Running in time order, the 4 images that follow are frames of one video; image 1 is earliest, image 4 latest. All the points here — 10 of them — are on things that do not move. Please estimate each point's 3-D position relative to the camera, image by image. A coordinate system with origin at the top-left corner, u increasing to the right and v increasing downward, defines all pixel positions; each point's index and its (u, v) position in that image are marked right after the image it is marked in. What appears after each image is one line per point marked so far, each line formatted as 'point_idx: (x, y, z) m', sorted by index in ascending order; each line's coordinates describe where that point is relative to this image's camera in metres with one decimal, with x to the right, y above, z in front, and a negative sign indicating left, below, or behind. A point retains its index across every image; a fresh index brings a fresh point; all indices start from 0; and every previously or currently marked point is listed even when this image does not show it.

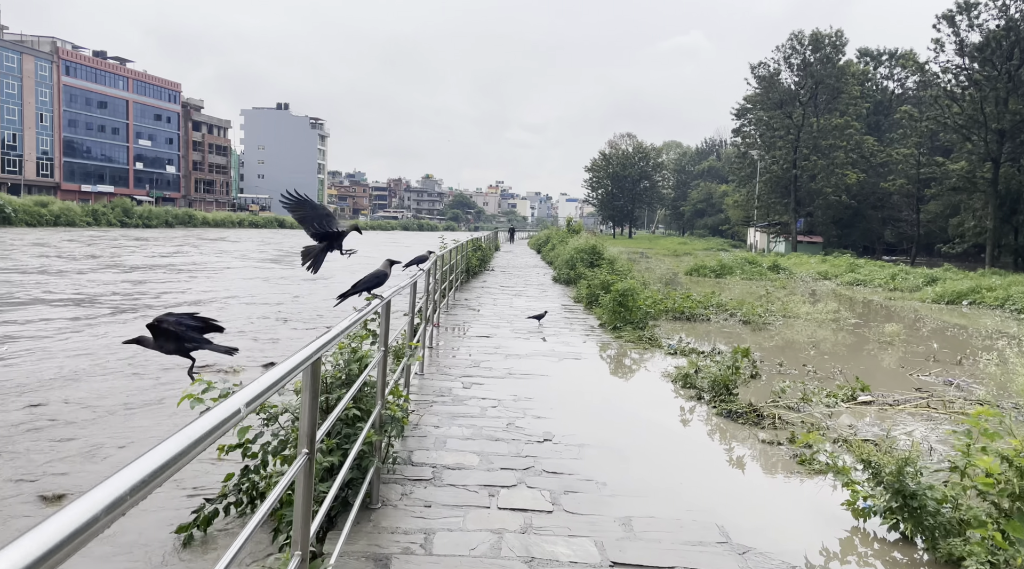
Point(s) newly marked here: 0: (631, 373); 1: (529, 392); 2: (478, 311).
0: (+1.1, -0.8, +7.8) m
1: (+0.1, -0.8, +6.2) m
2: (-0.5, -0.4, +11.9) m
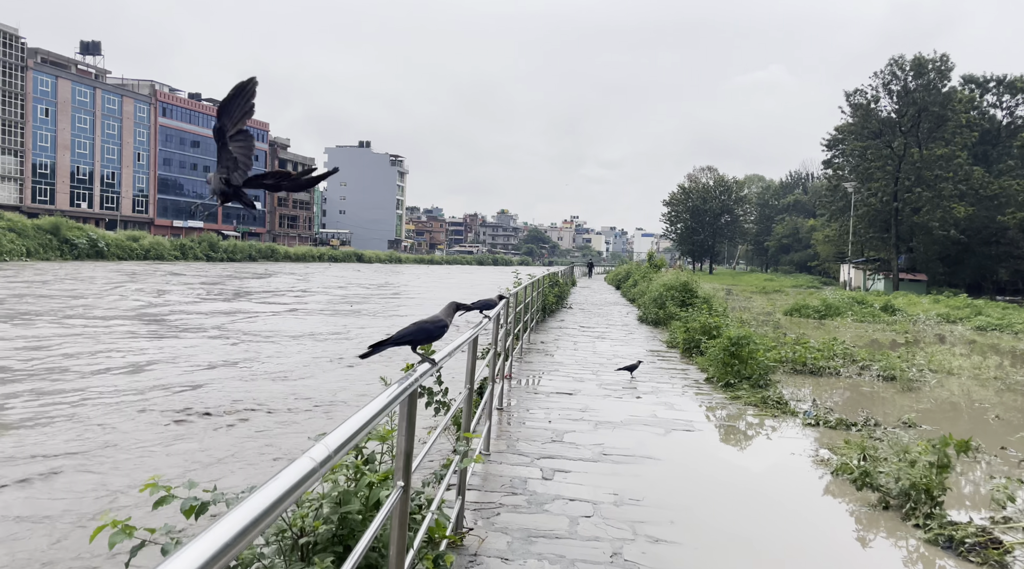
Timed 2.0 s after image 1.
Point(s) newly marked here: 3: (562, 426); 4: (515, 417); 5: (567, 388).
0: (+1.8, -1.2, +5.9) m
1: (+0.7, -1.1, +4.5) m
2: (+0.6, -0.9, +10.1) m
3: (+0.4, -1.1, +6.0) m
4: (0.0, -1.1, +6.3) m
5: (+0.6, -1.0, +7.9) m
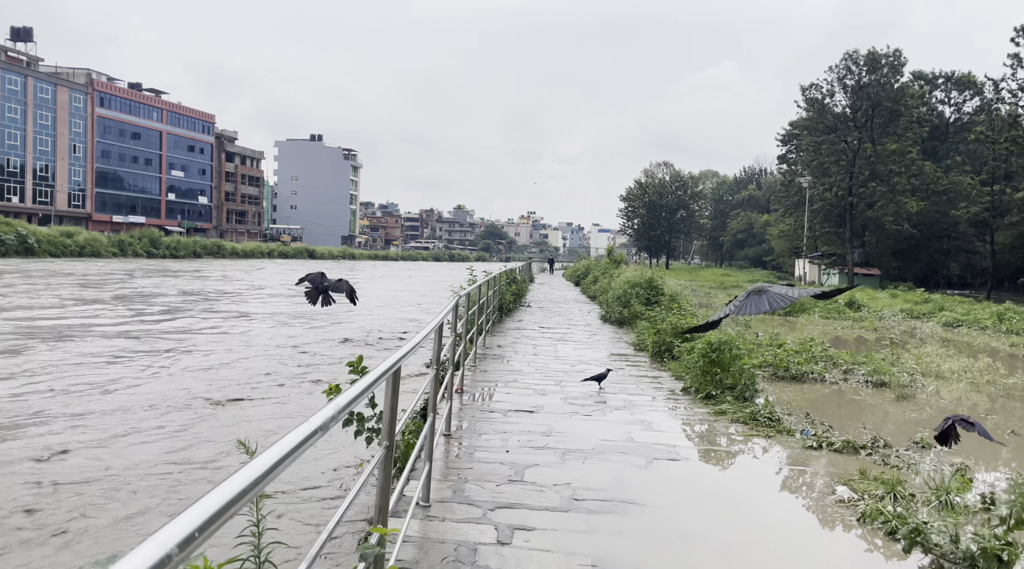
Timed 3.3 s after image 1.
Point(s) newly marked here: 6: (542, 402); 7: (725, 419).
0: (+1.5, -1.2, +4.9) m
1: (+0.5, -1.2, +3.4) m
2: (0.0, -0.9, +9.1) m
3: (+0.1, -1.1, +5.0) m
4: (-0.3, -1.1, +5.2) m
5: (+0.1, -1.0, +6.9) m
6: (+0.3, -1.0, +7.0) m
7: (+1.8, -1.1, +6.6) m
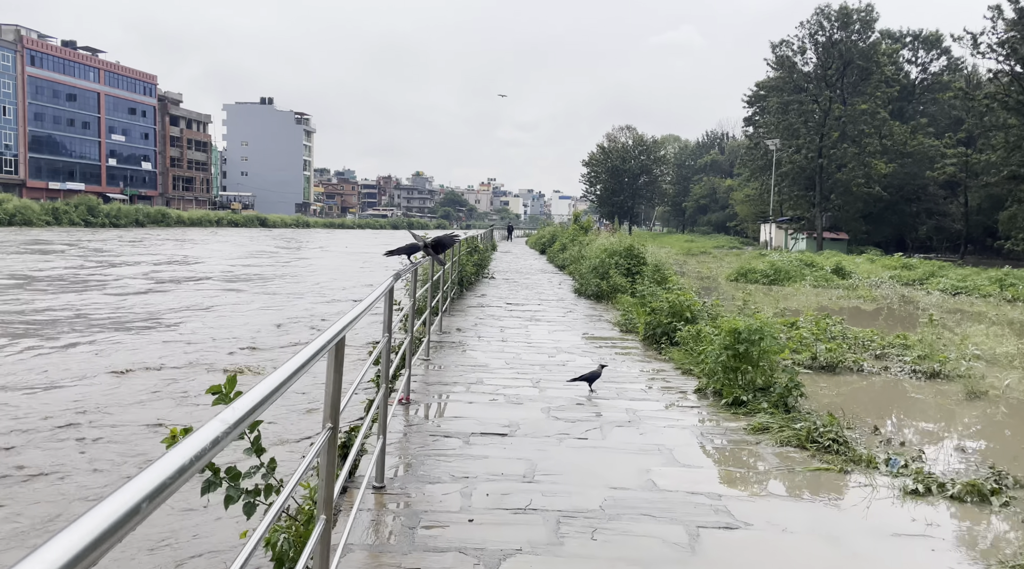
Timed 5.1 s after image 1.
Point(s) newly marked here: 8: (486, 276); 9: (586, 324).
0: (+1.4, -1.1, +3.2) m
1: (+0.4, -1.1, +1.6) m
2: (-0.3, -0.7, +7.2) m
3: (-0.1, -1.0, +3.1) m
4: (-0.5, -1.0, +3.3) m
5: (-0.1, -0.9, +5.0) m
6: (0.0, -0.9, +5.1) m
7: (+1.6, -1.0, +4.8) m
8: (-0.5, +0.2, +16.0) m
9: (+1.0, -0.5, +10.0) m
